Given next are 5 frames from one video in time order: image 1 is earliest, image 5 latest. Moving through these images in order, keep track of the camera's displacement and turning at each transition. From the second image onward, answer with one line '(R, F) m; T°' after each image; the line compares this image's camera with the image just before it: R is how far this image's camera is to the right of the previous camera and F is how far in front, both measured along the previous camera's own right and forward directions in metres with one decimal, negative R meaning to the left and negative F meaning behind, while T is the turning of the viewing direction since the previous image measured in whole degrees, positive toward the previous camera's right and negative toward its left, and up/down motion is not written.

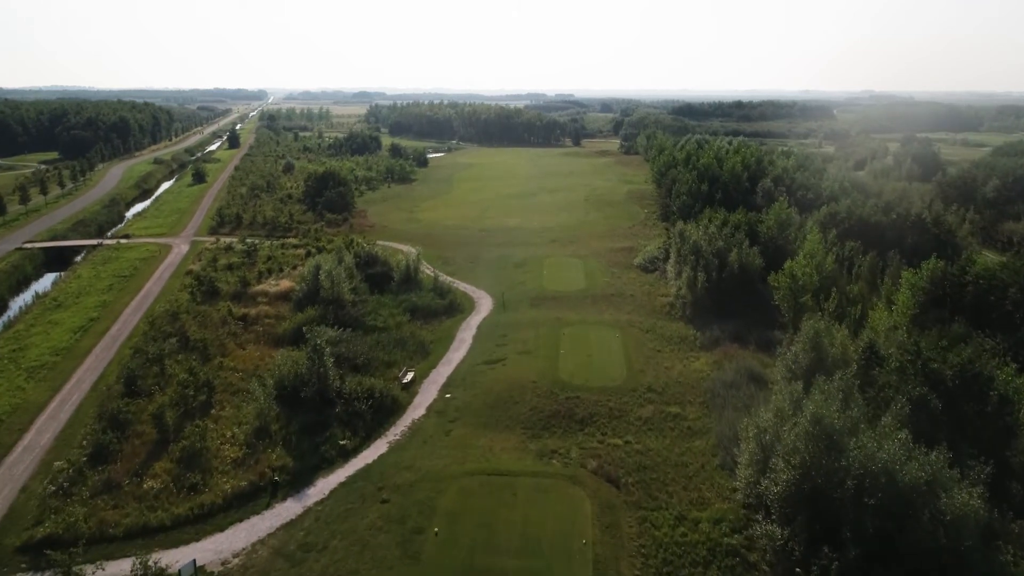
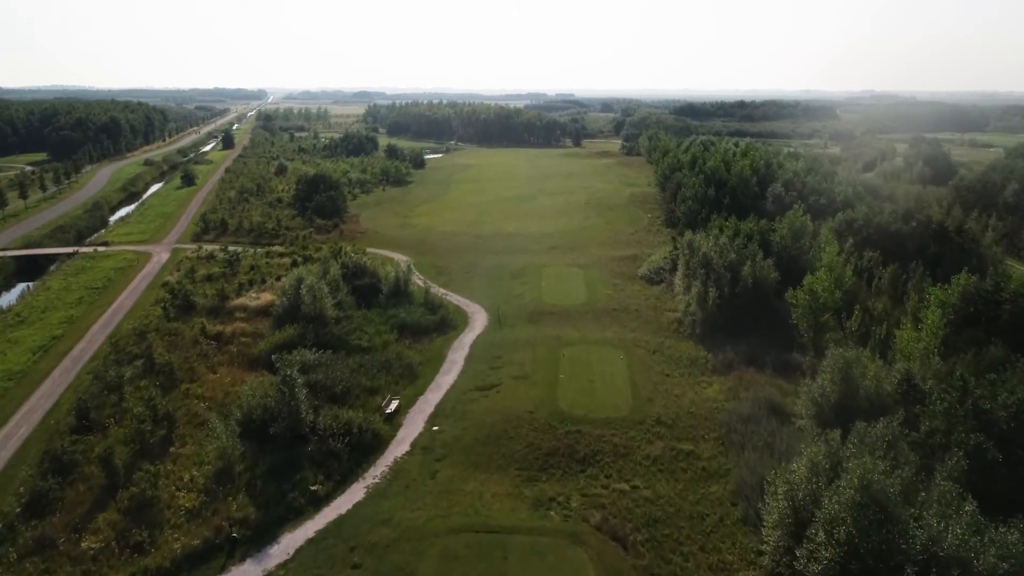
(+0.3, +3.5) m; 0°
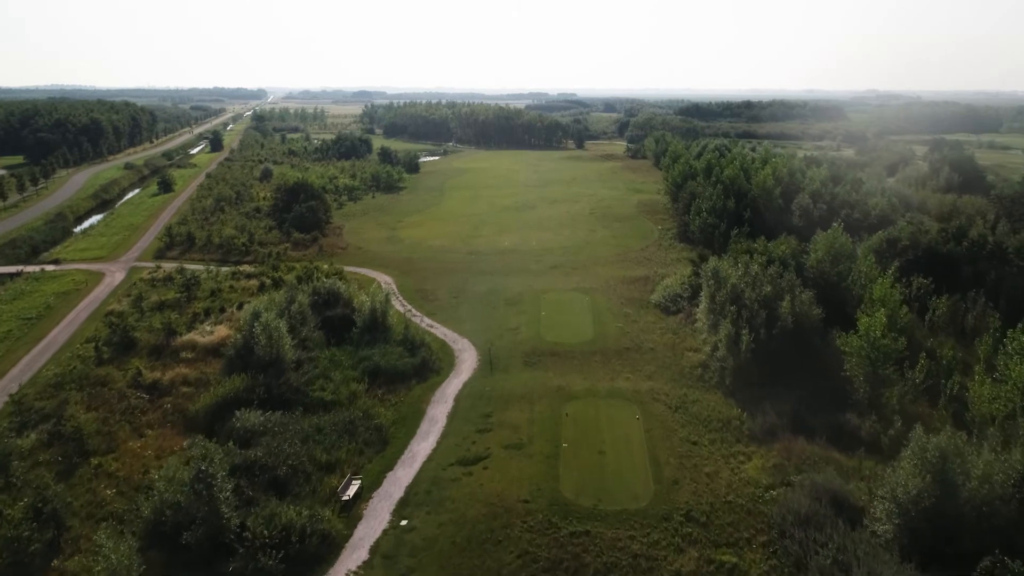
(+0.4, +7.1) m; 0°
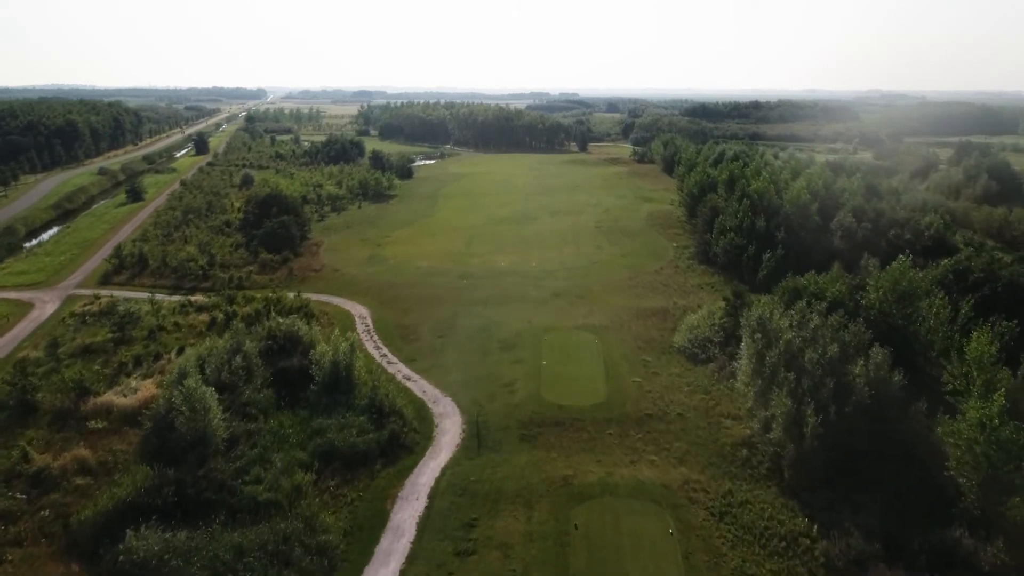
(+0.3, +8.3) m; 0°
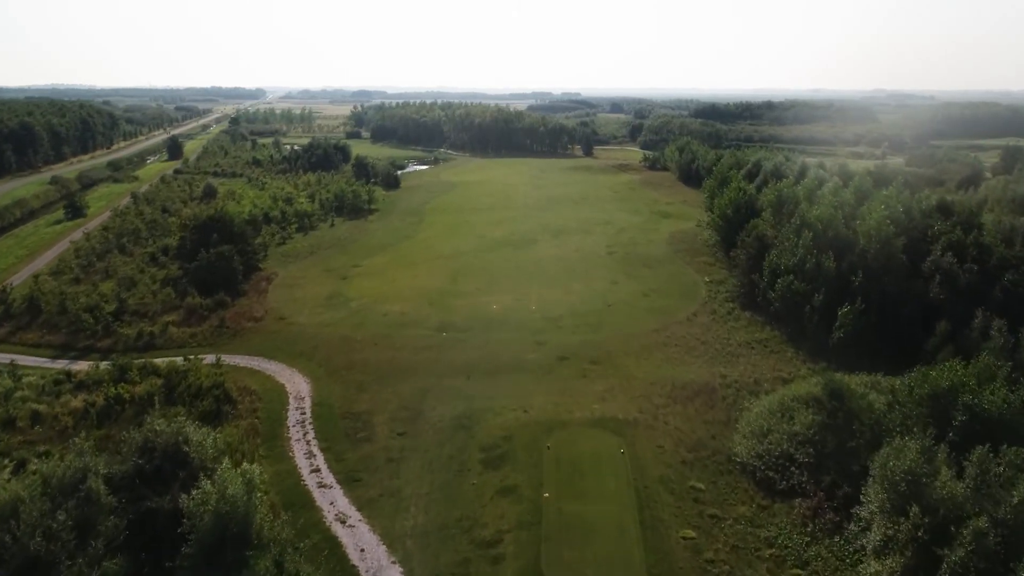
(+0.5, +12.9) m; 0°
